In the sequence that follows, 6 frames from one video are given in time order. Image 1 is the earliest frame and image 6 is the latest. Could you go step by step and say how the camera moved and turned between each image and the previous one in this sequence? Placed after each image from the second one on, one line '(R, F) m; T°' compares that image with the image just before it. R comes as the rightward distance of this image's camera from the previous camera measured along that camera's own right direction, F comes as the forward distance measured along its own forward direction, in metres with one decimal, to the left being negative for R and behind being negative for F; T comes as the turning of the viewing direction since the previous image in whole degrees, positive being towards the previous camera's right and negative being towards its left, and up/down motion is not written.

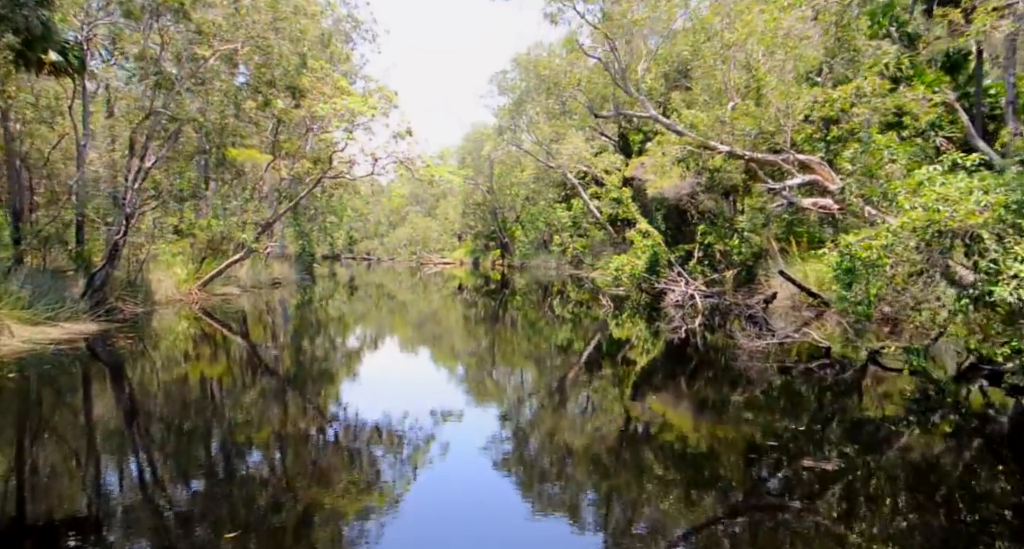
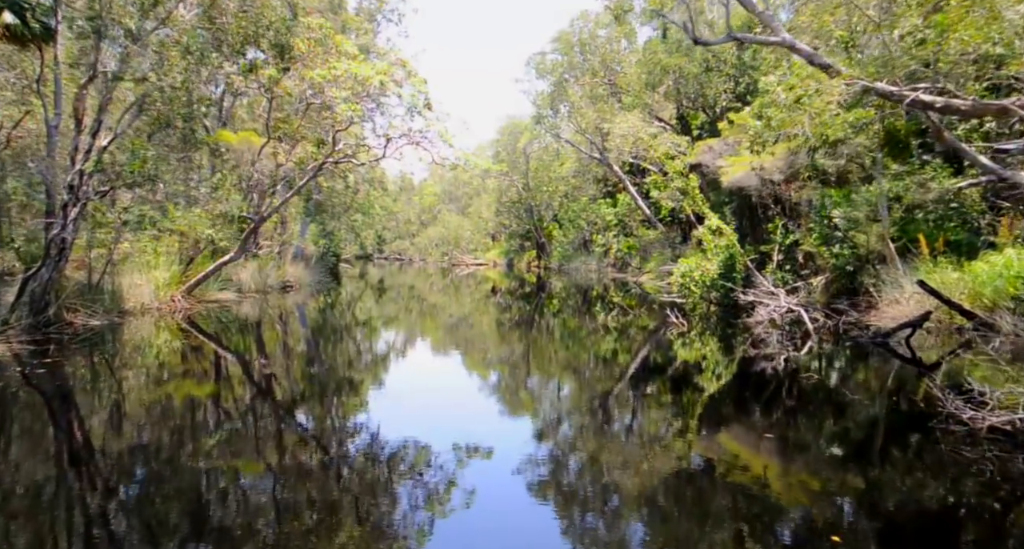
(-0.1, +2.7) m; -3°
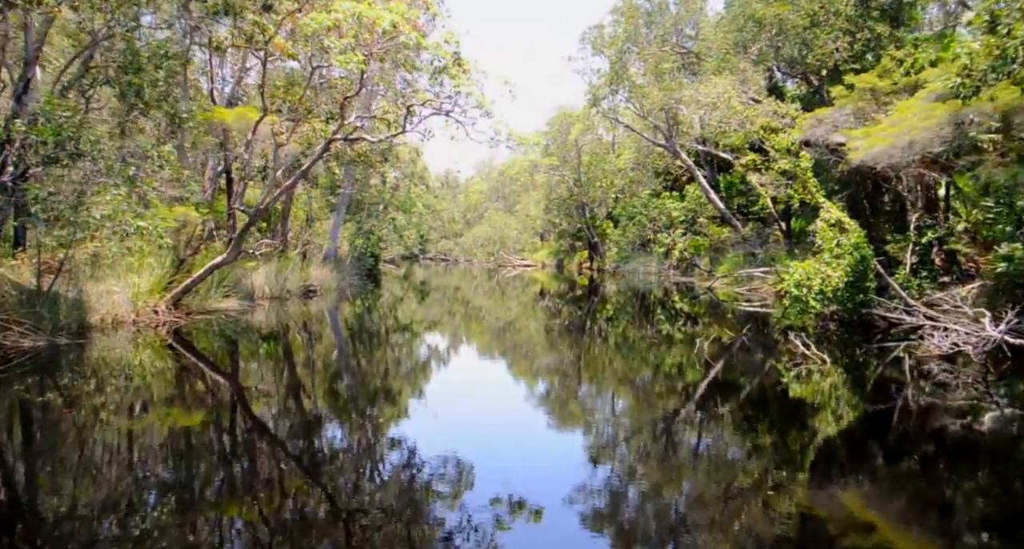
(-0.1, +2.7) m; -4°
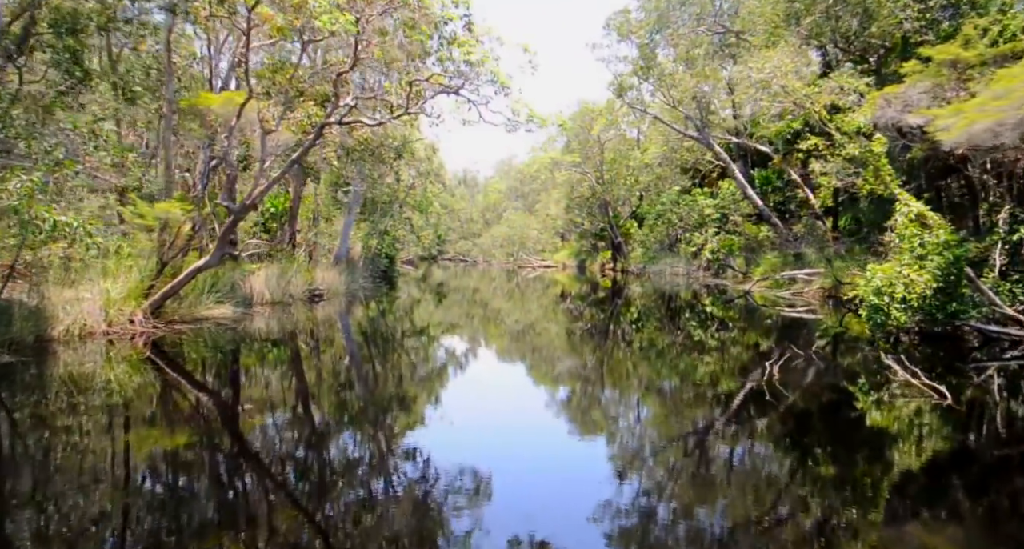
(0.0, +1.4) m; -1°
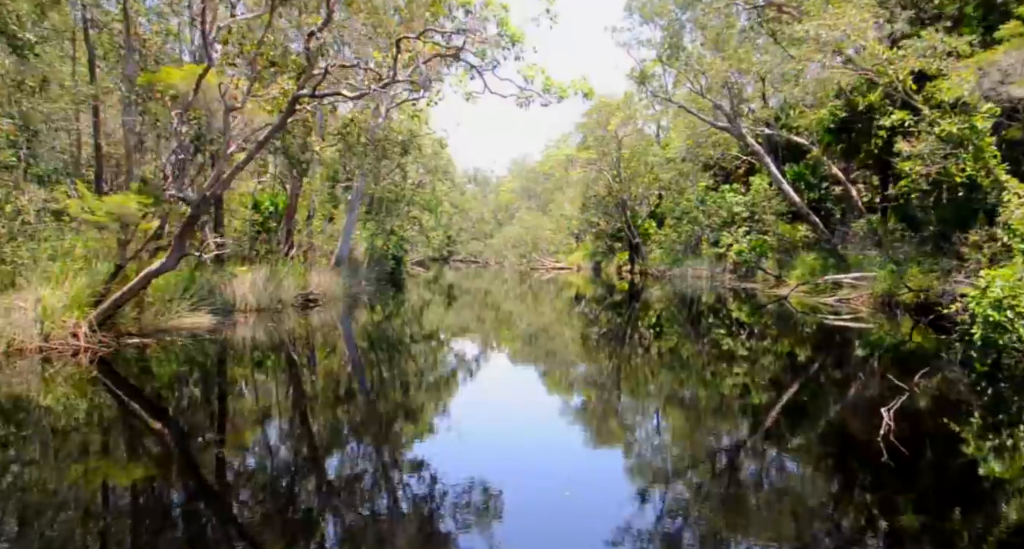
(0.0, +1.6) m; -1°
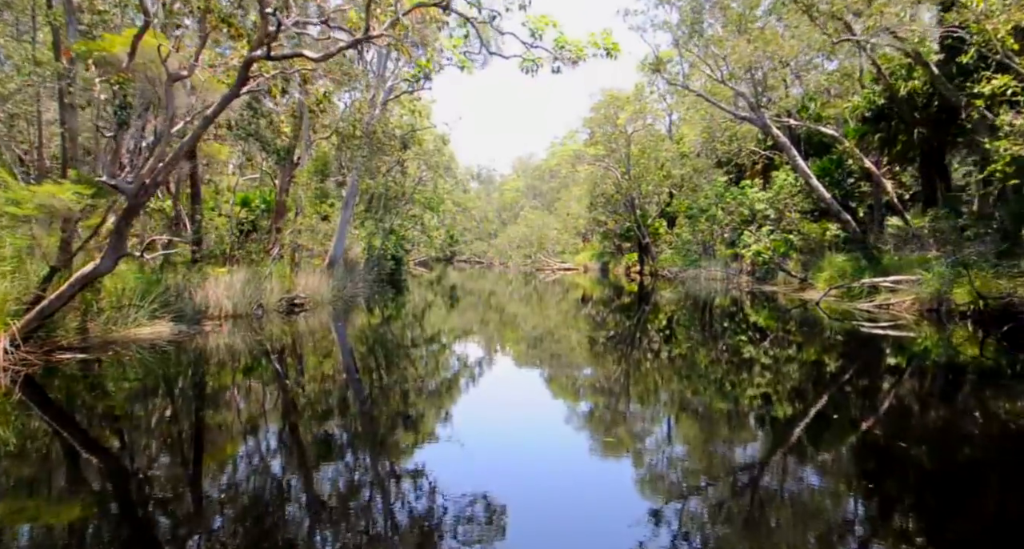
(0.0, +1.4) m; 0°
